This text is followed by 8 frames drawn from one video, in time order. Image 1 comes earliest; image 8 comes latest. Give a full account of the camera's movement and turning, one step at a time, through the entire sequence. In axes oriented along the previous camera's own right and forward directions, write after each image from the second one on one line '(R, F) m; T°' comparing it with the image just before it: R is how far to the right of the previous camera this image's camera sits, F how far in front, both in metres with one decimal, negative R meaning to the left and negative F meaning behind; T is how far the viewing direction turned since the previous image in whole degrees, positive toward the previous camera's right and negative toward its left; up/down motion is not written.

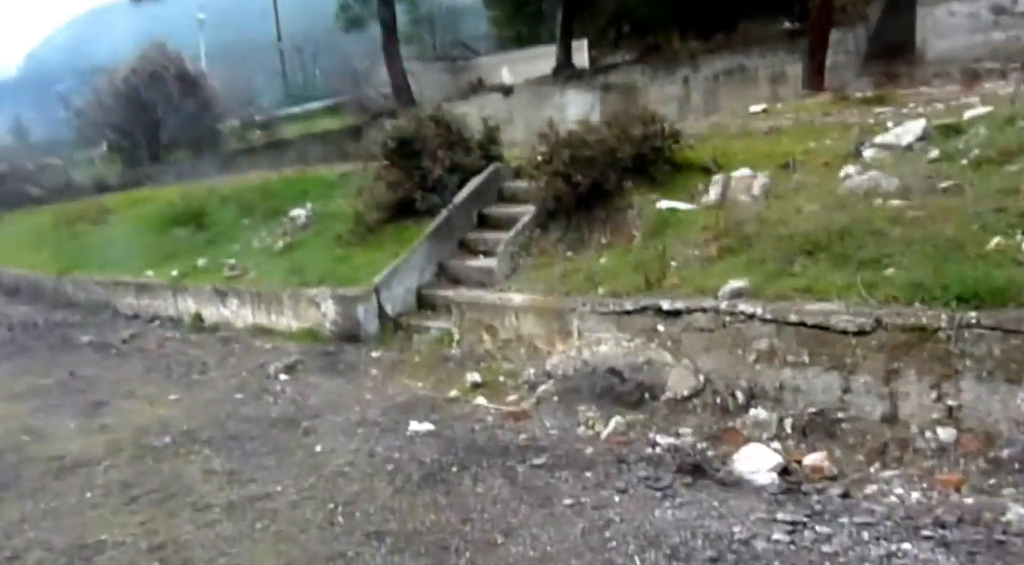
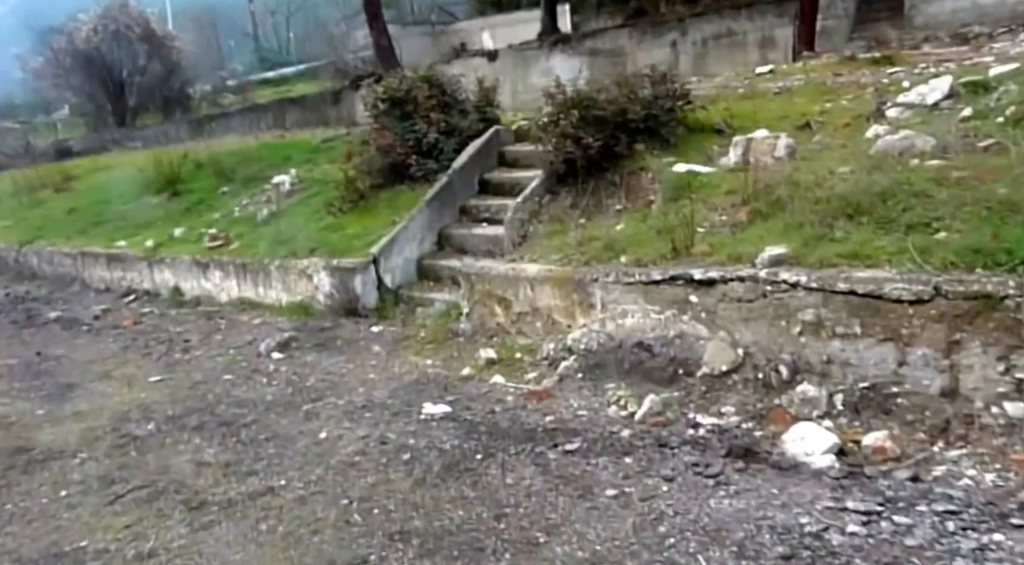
(-0.2, +0.3) m; +1°
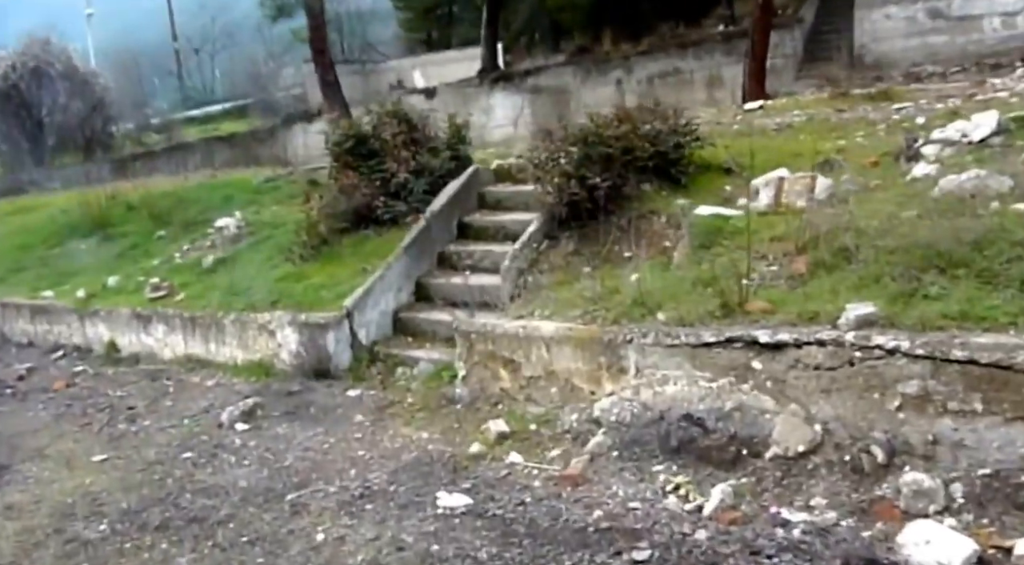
(-0.4, +0.6) m; +5°
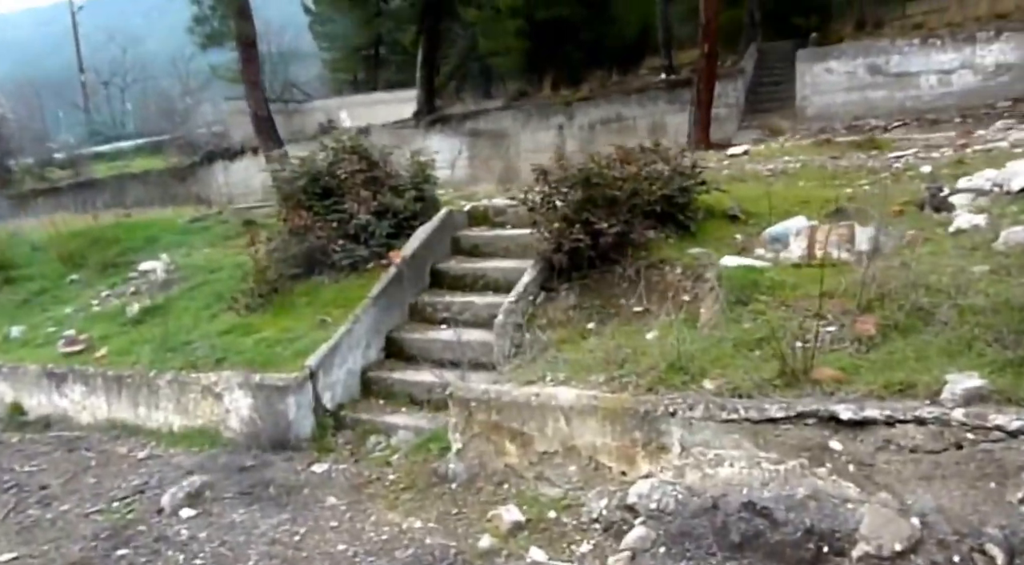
(-0.4, +0.6) m; +6°
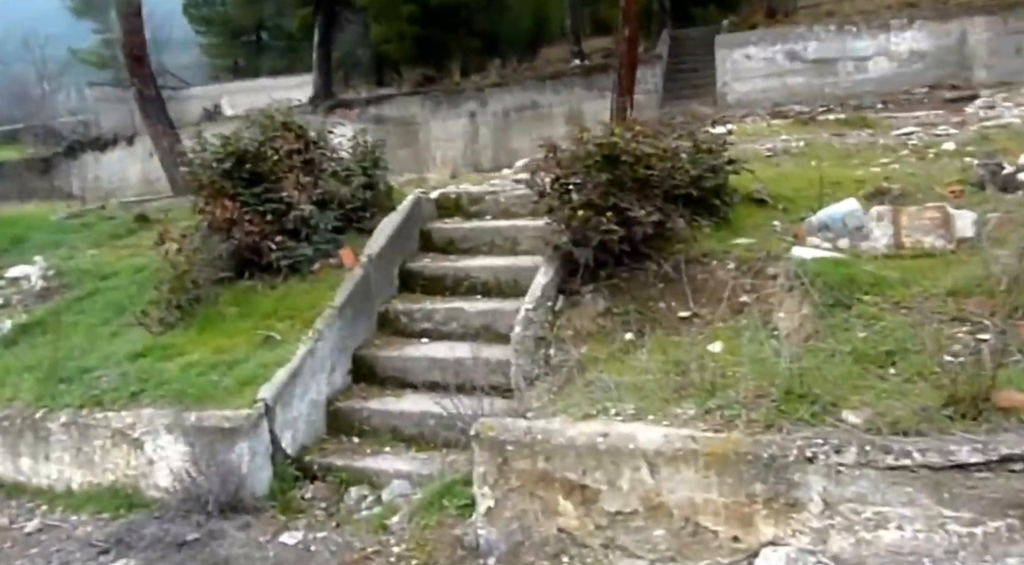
(-0.5, +0.9) m; +8°
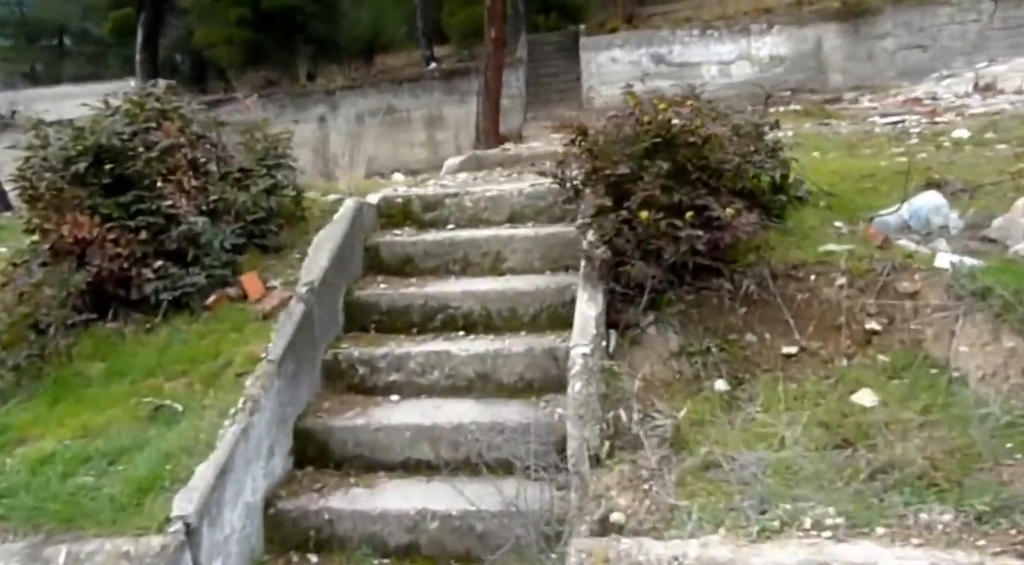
(-0.6, +1.1) m; +12°
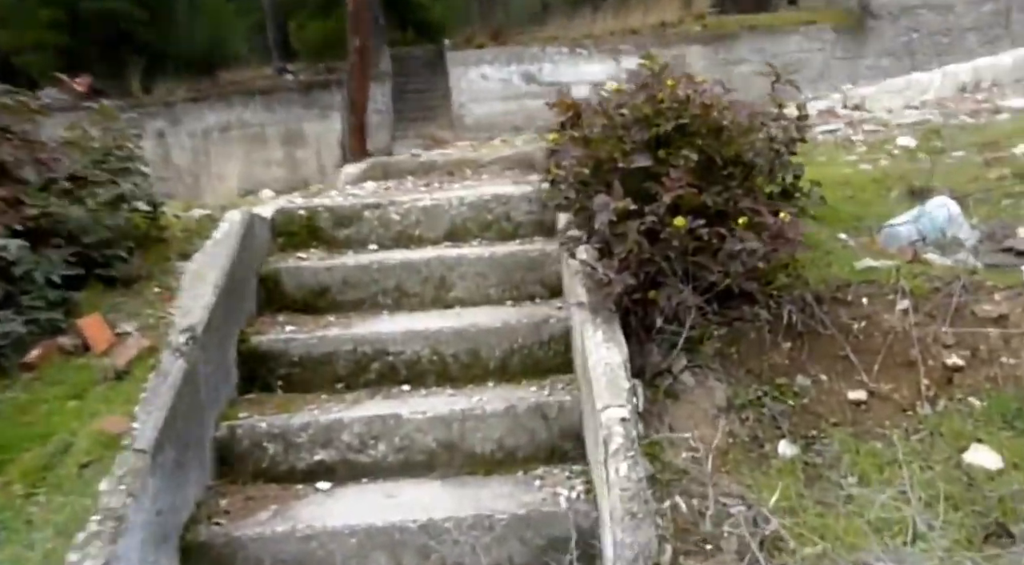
(-0.3, +0.7) m; +11°
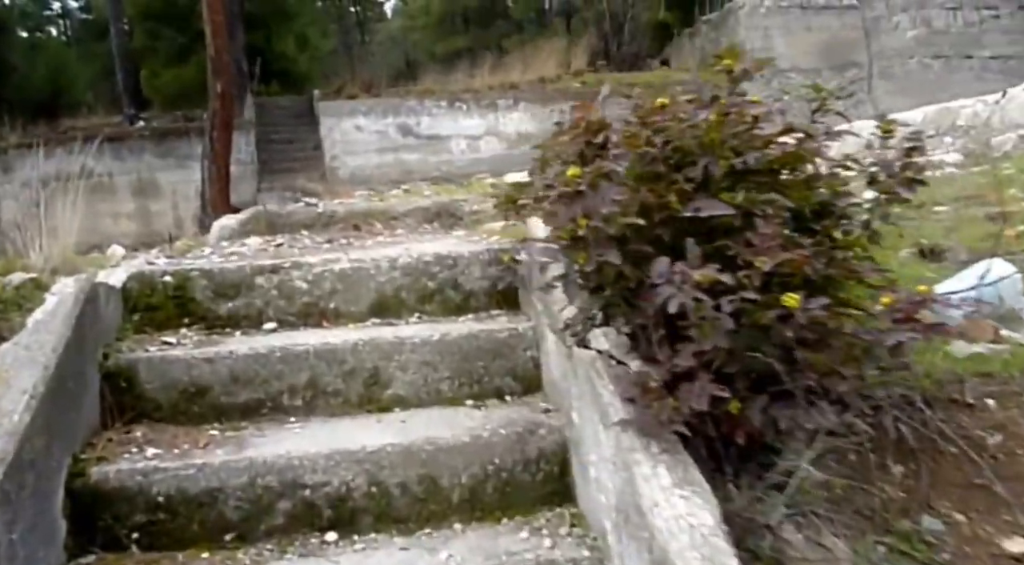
(-0.2, +0.7) m; +9°
